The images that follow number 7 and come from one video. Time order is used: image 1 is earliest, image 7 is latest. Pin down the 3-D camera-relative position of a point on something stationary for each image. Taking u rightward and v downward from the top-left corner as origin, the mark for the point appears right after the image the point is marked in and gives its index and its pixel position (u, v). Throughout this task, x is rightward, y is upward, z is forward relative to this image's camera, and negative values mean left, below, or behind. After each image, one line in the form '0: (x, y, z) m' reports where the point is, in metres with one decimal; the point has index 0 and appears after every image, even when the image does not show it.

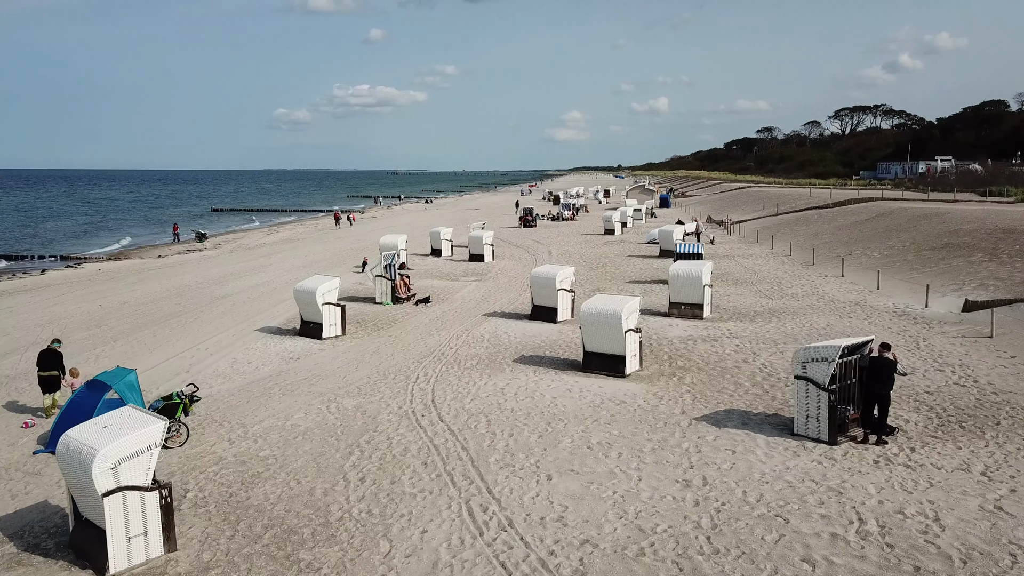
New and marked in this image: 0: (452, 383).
0: (-0.9, -1.5, +12.4) m
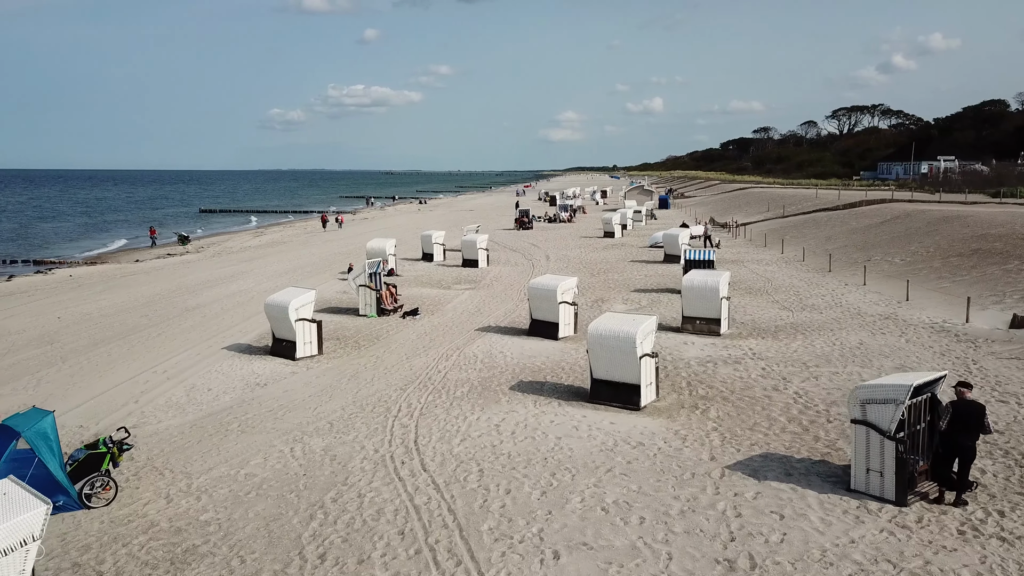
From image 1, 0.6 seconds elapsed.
0: (-1.0, -1.7, +10.7) m
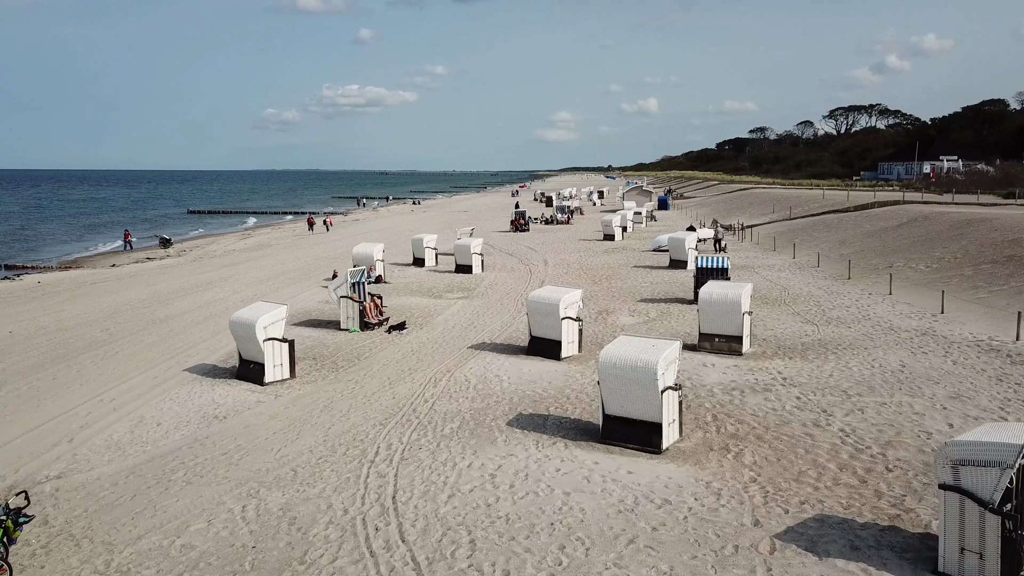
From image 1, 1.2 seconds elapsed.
0: (-1.0, -2.0, +9.0) m
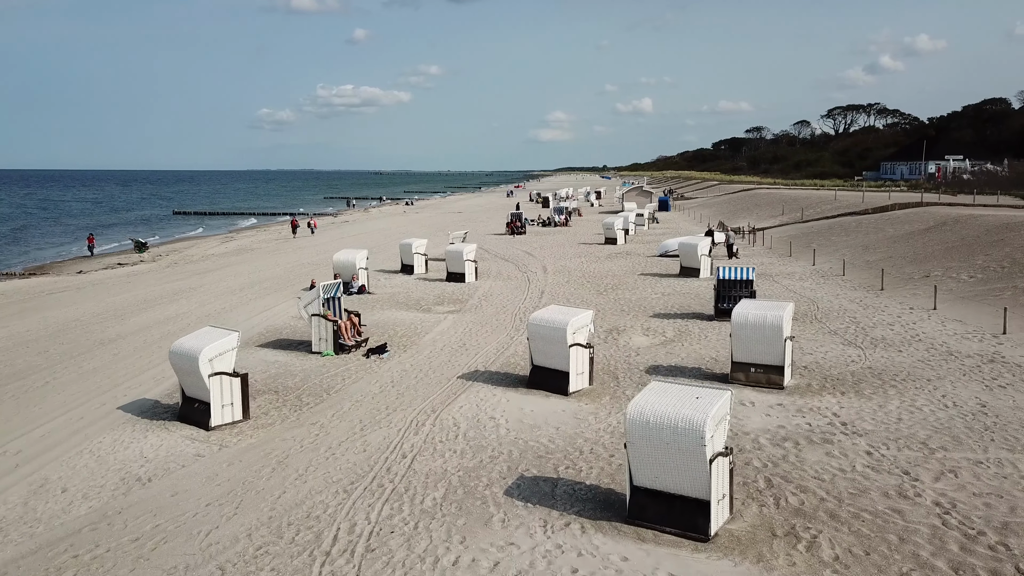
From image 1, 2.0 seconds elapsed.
0: (-1.0, -2.3, +6.7) m
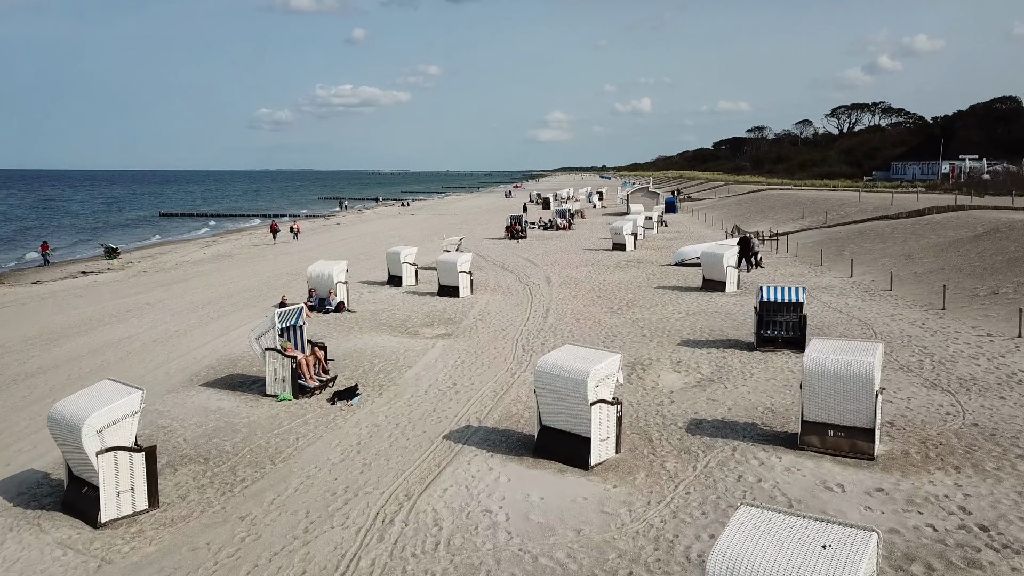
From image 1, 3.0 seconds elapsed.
0: (-1.0, -2.7, +3.9) m
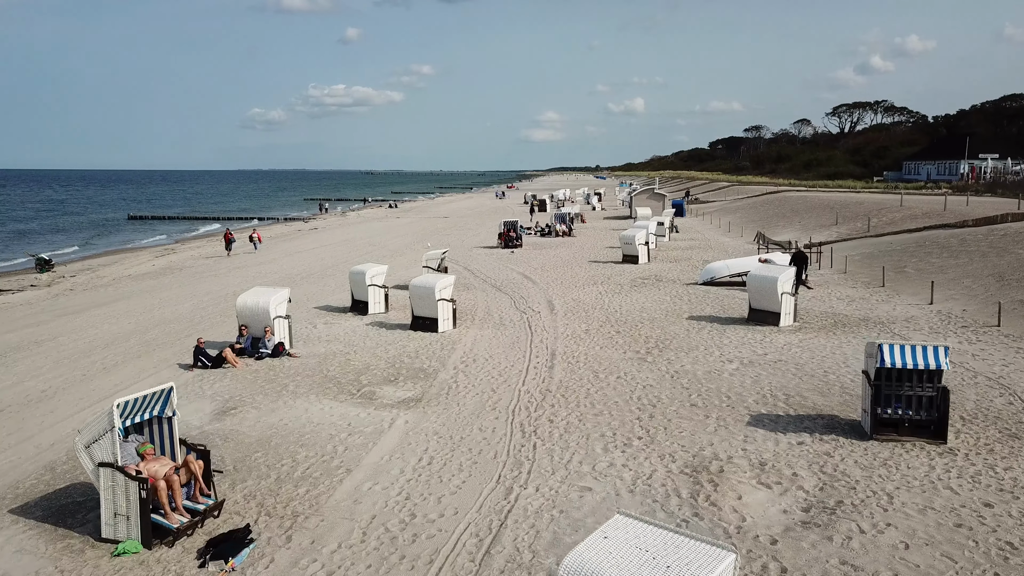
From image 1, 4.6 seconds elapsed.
0: (-1.0, -3.4, -0.9) m
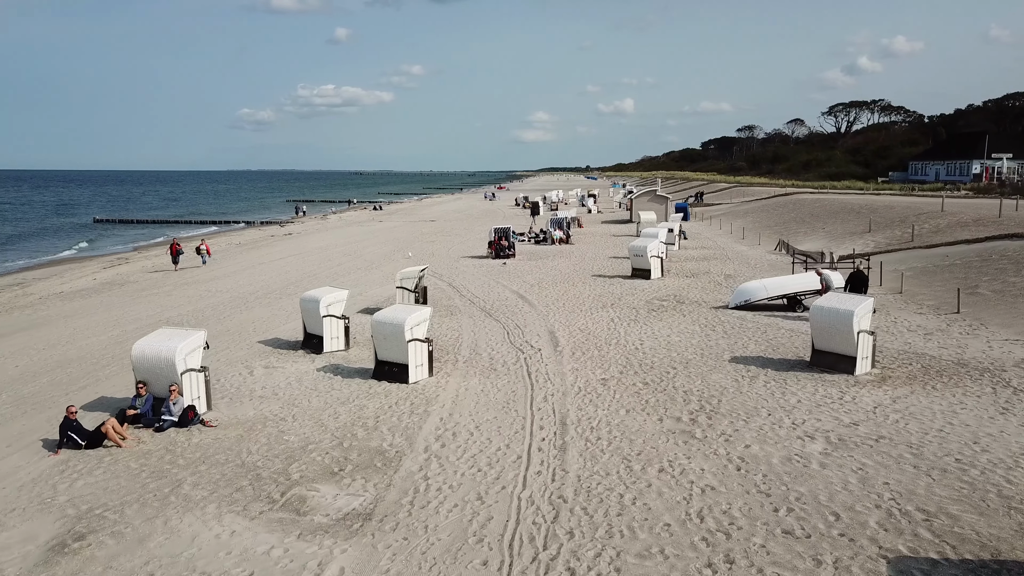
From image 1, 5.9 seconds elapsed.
0: (-0.8, -4.0, -4.9) m
